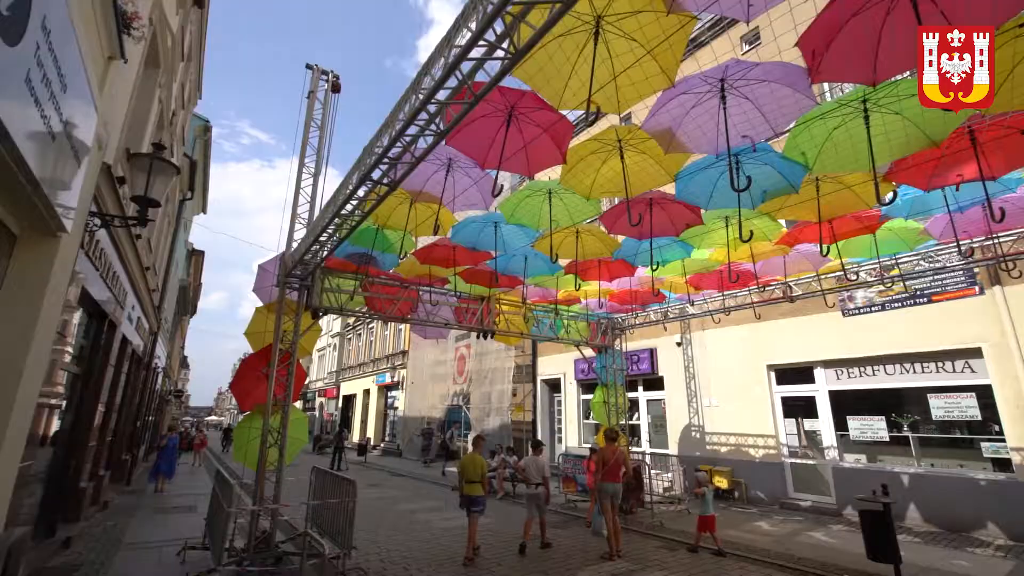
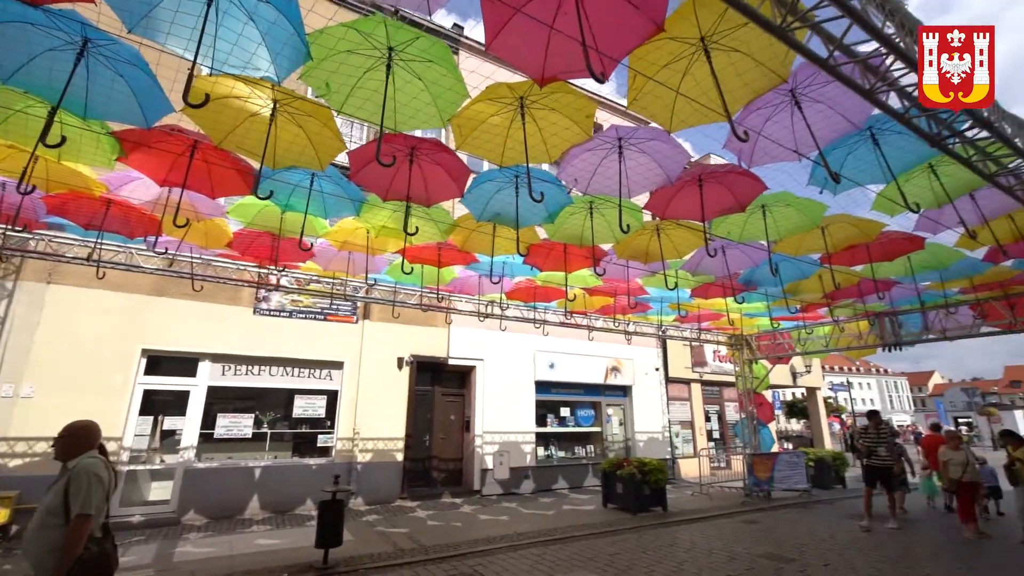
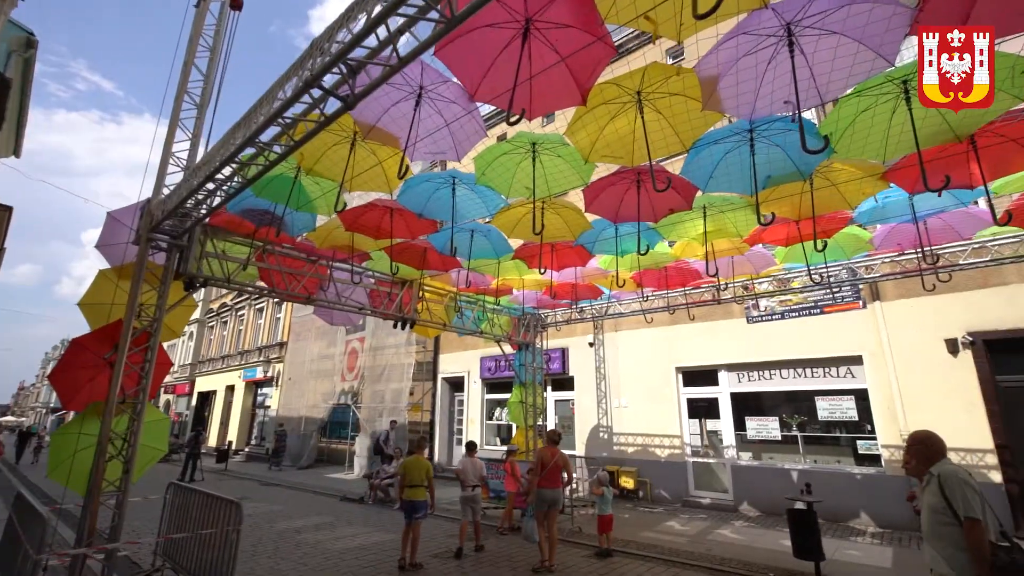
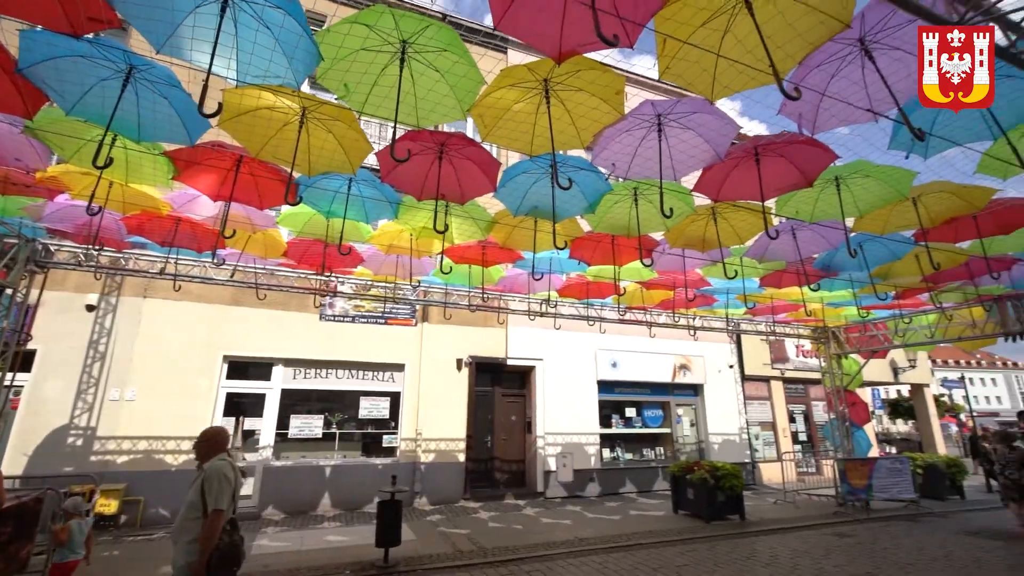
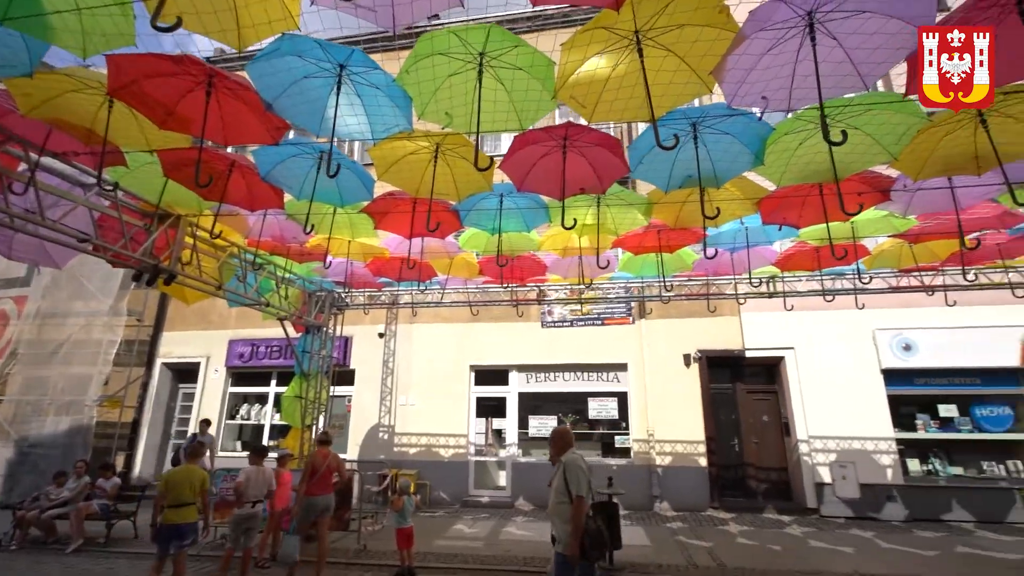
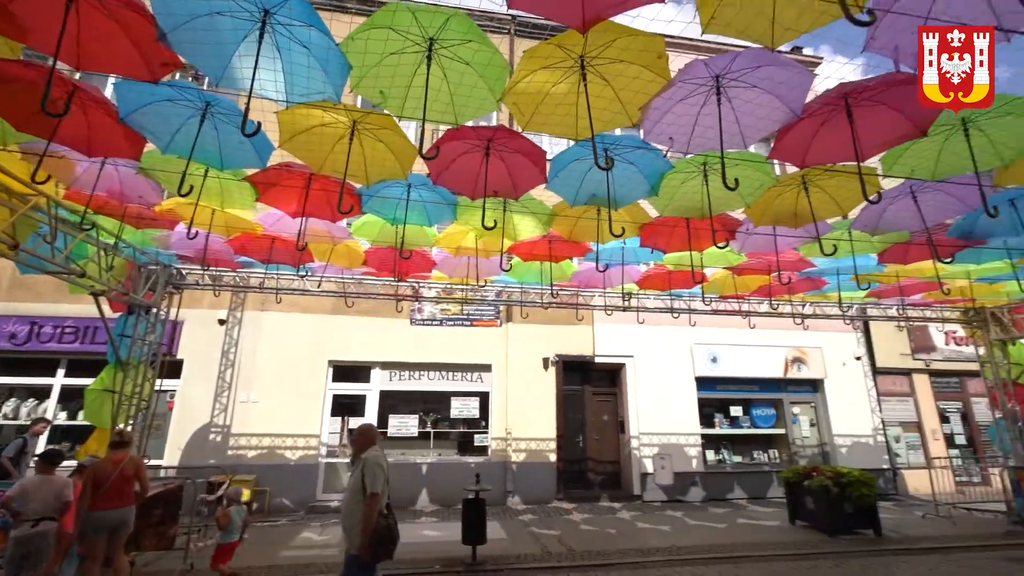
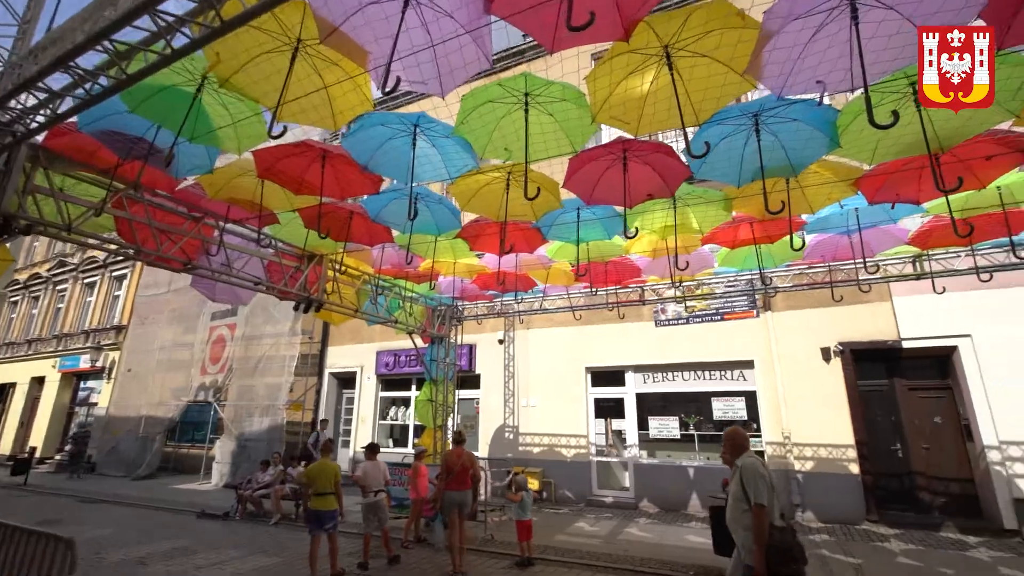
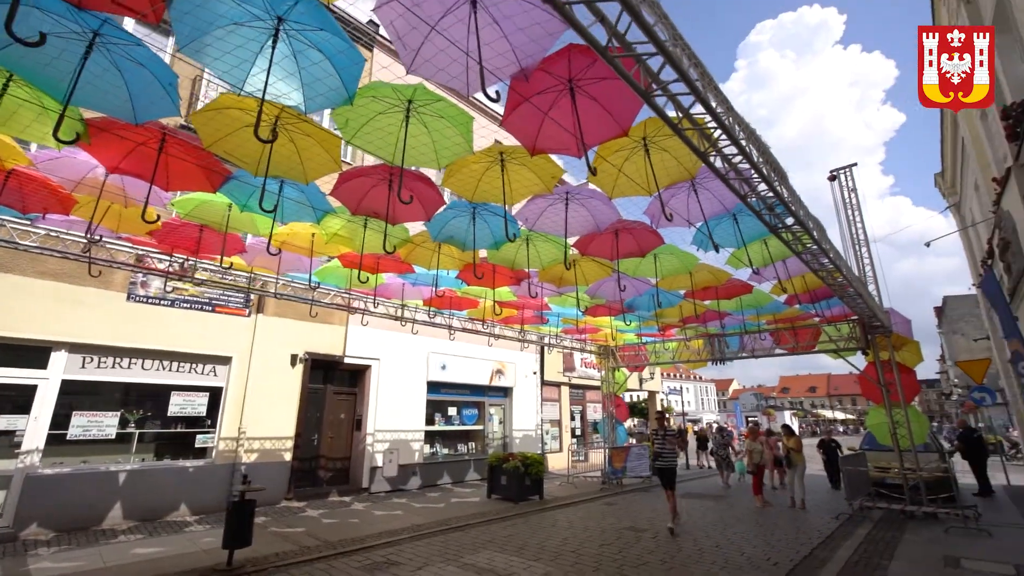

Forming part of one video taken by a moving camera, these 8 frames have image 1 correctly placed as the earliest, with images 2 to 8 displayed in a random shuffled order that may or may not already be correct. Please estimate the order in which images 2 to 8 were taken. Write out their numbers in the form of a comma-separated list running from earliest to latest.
3, 7, 5, 6, 4, 2, 8
